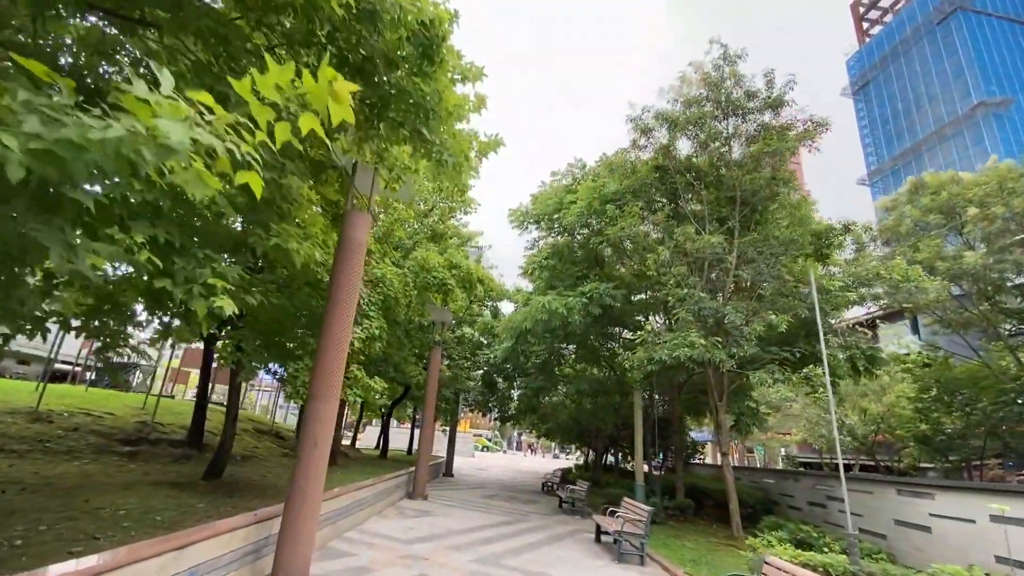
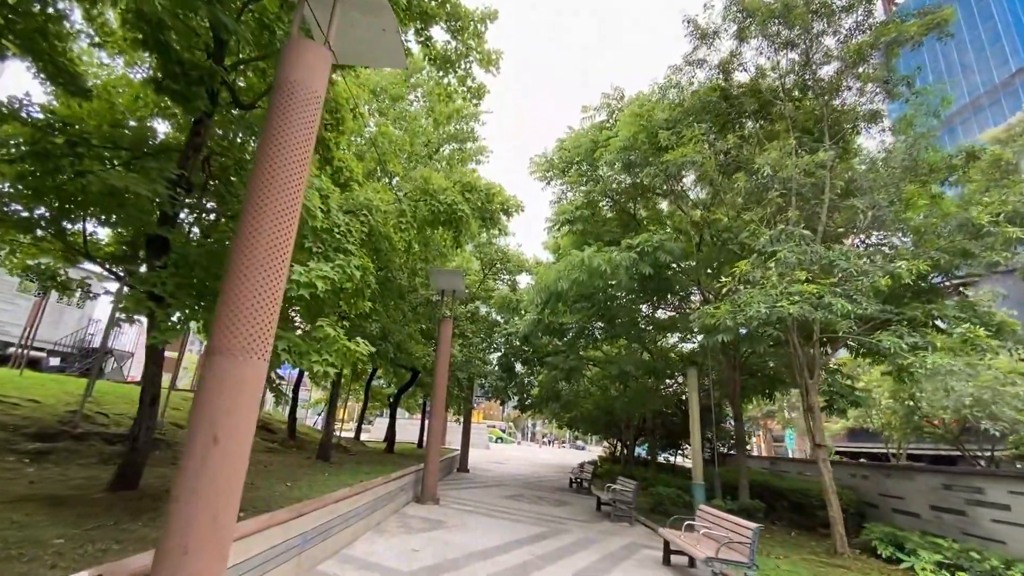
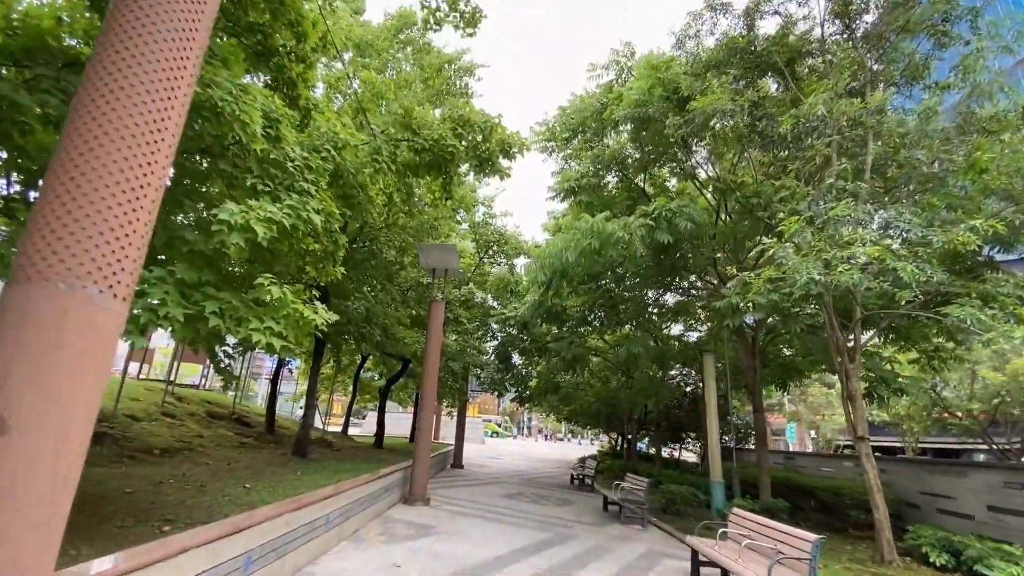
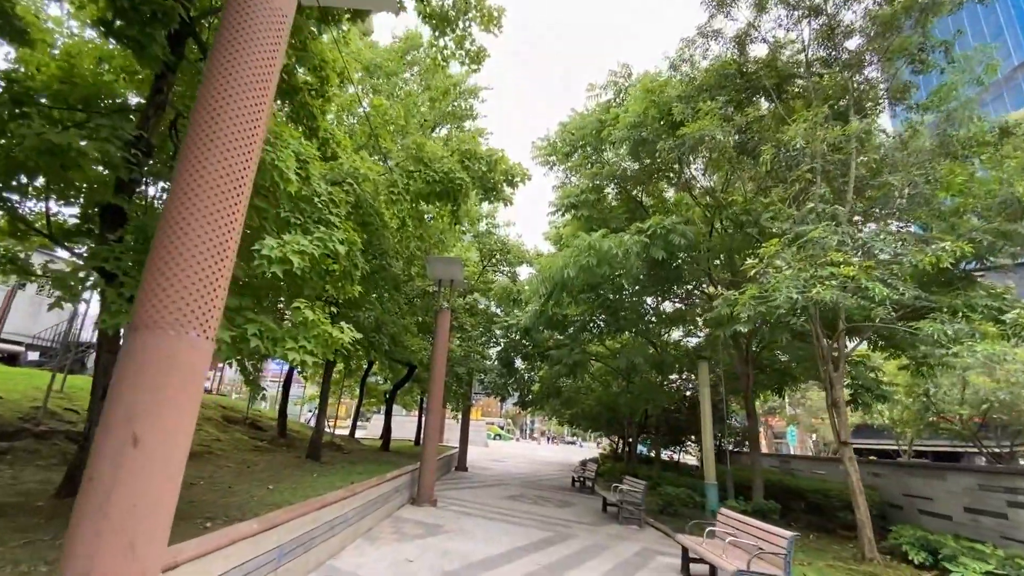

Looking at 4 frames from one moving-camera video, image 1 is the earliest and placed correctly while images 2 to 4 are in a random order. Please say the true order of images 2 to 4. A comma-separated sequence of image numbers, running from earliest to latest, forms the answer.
2, 4, 3
